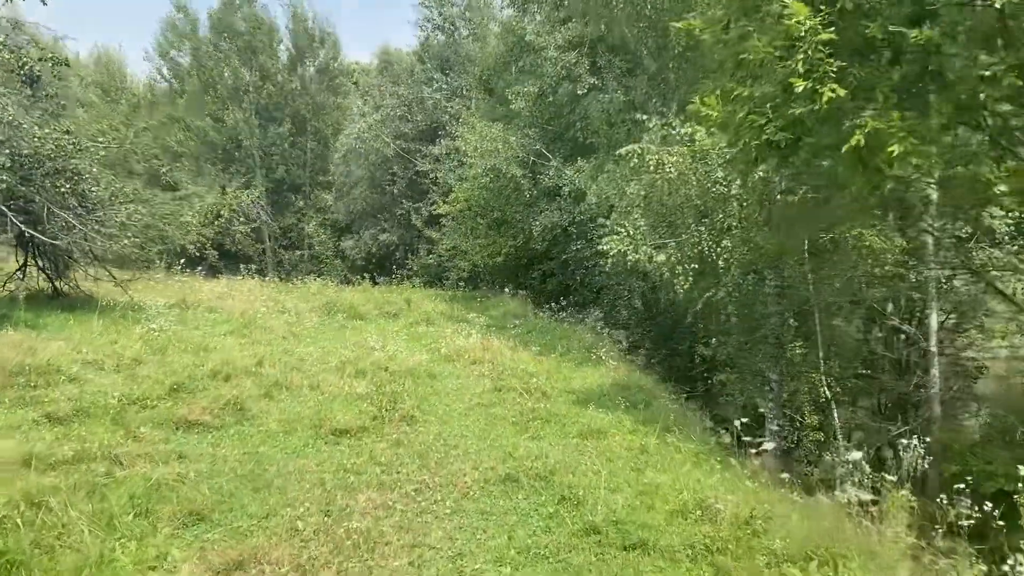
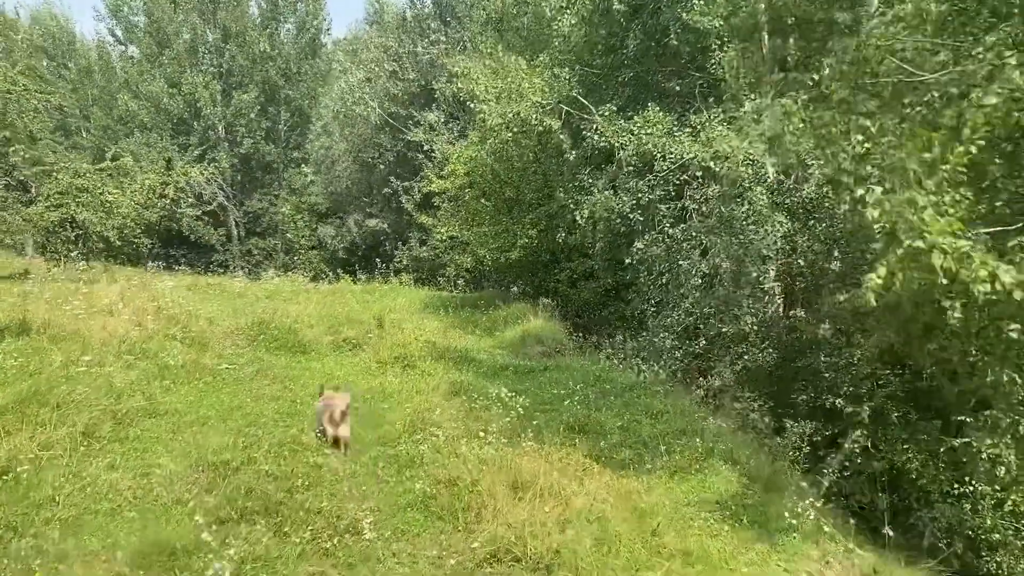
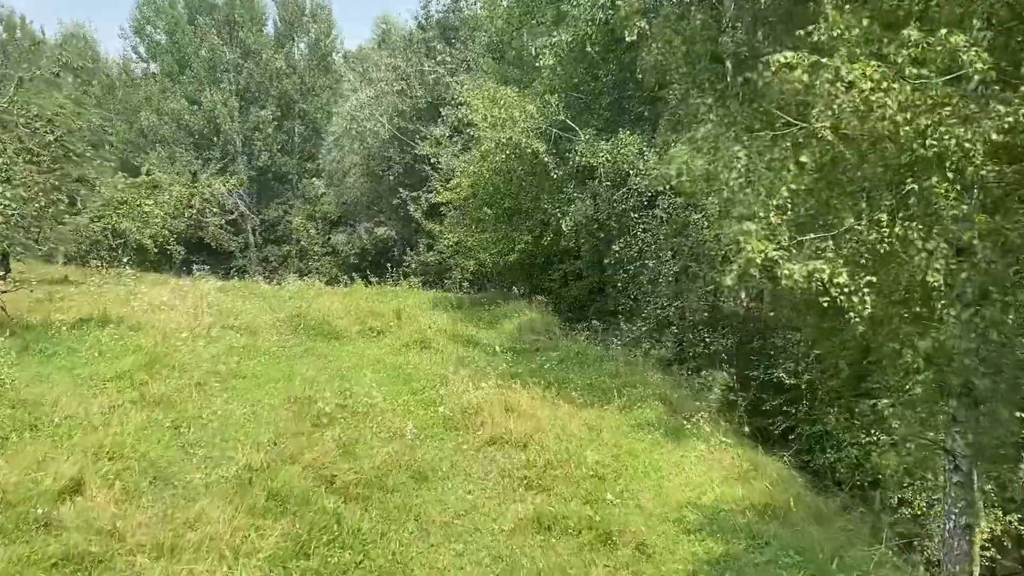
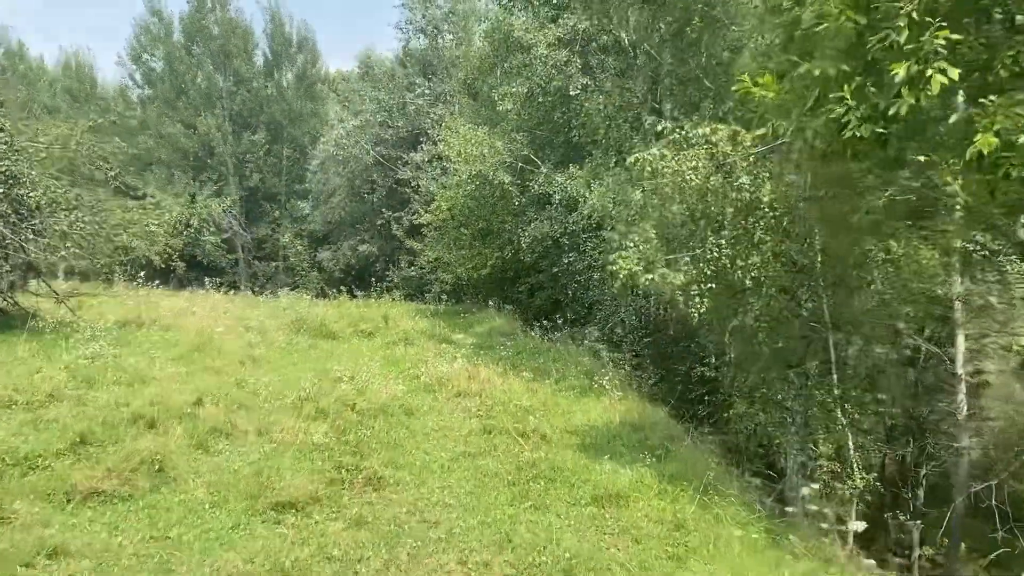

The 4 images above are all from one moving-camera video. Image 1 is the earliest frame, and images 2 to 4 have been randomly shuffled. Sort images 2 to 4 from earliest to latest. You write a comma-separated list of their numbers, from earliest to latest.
4, 3, 2
